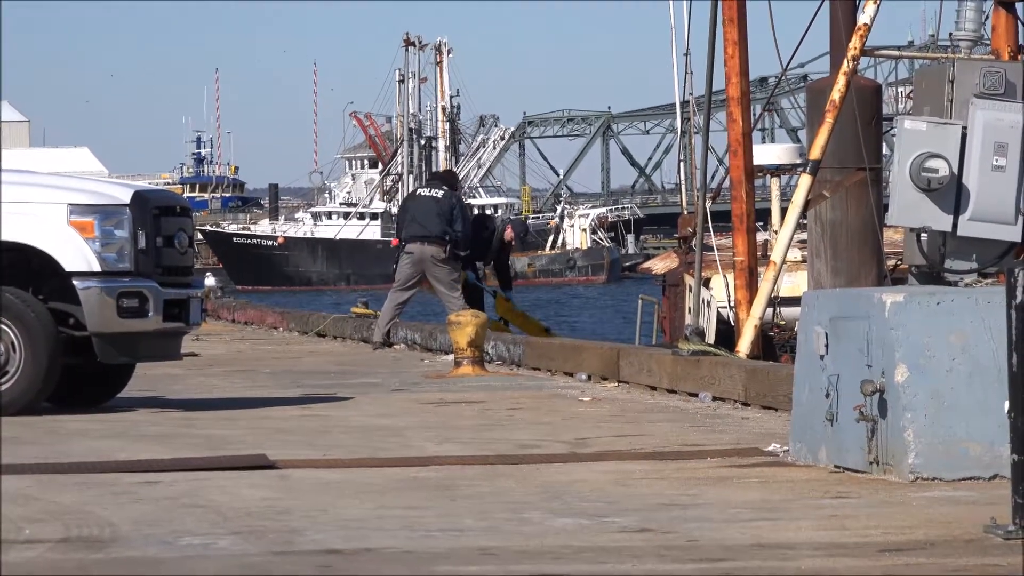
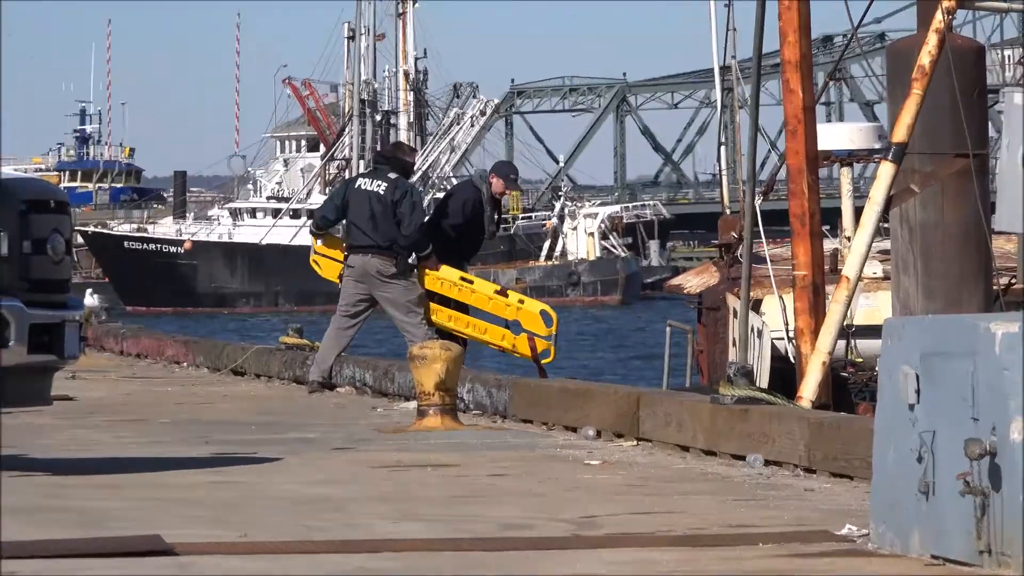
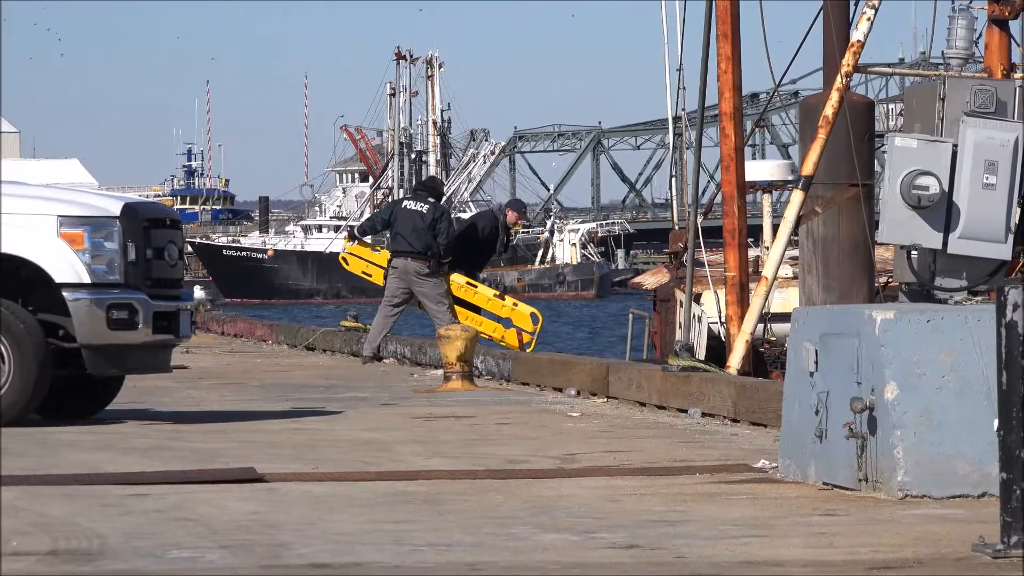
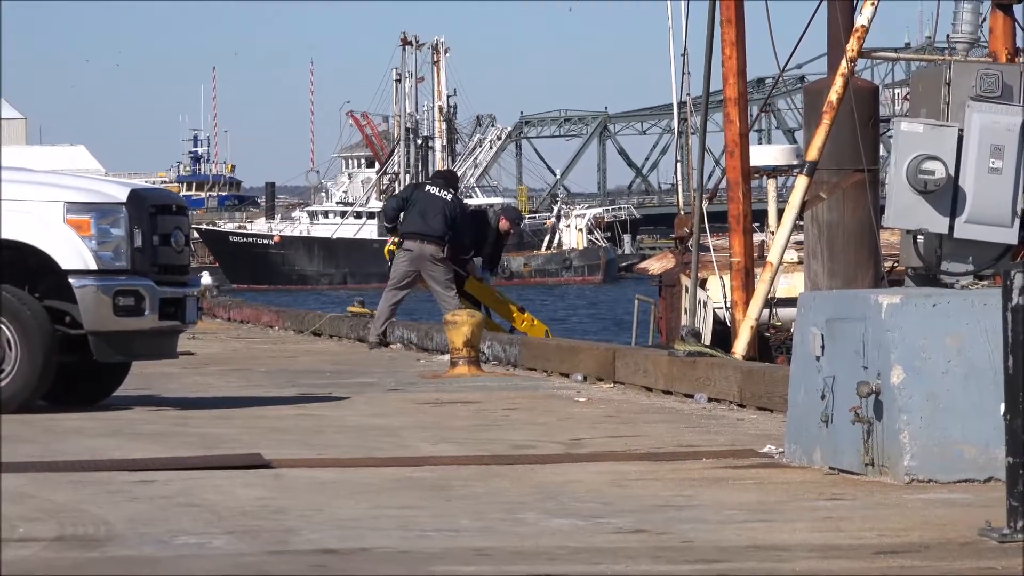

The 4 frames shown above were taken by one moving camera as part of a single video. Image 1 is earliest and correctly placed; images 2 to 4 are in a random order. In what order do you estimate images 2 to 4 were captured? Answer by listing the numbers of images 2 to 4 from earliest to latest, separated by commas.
4, 3, 2
